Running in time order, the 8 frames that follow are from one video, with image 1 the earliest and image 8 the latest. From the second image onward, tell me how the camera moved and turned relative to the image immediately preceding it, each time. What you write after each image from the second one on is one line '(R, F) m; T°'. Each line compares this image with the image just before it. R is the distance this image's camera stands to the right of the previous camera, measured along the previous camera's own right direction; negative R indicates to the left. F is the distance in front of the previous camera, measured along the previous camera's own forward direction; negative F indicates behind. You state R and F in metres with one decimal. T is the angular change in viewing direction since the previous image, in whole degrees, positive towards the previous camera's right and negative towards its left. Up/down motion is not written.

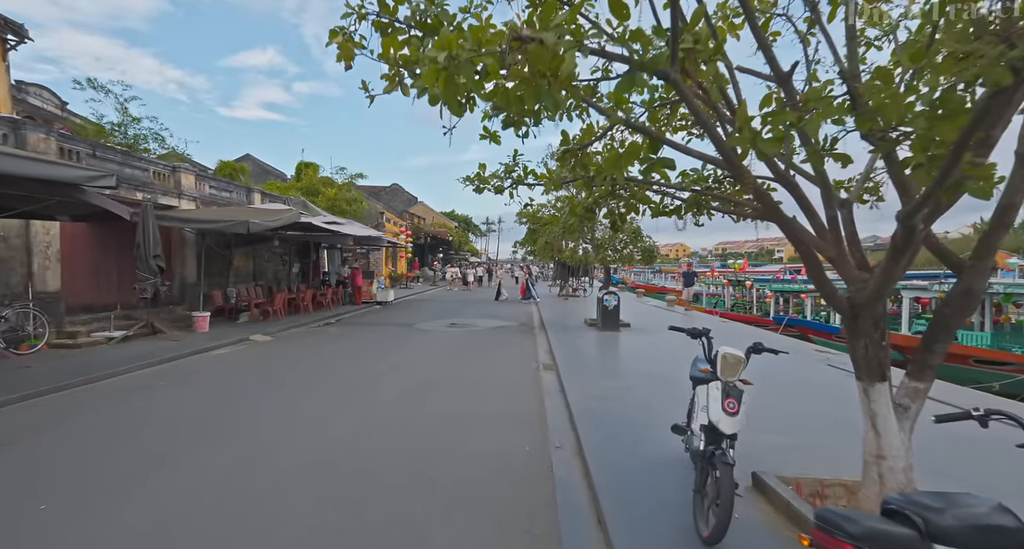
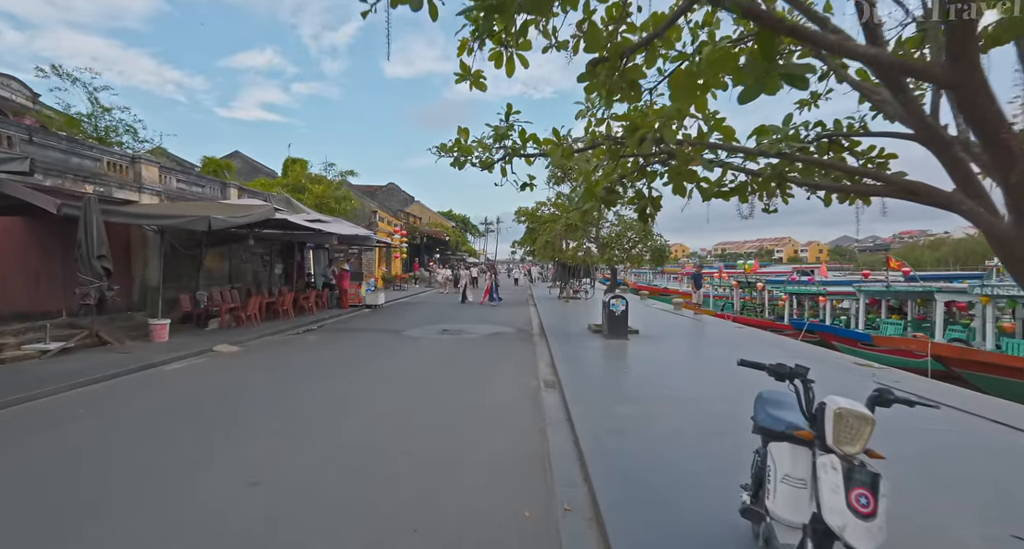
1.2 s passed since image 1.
(0.0, +1.1) m; 0°
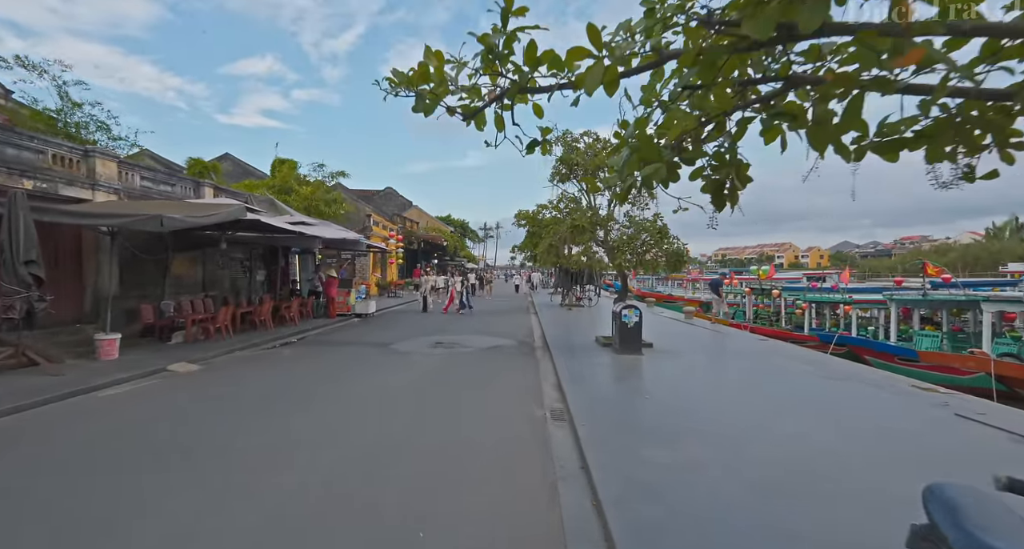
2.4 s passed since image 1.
(0.0, +1.1) m; 0°
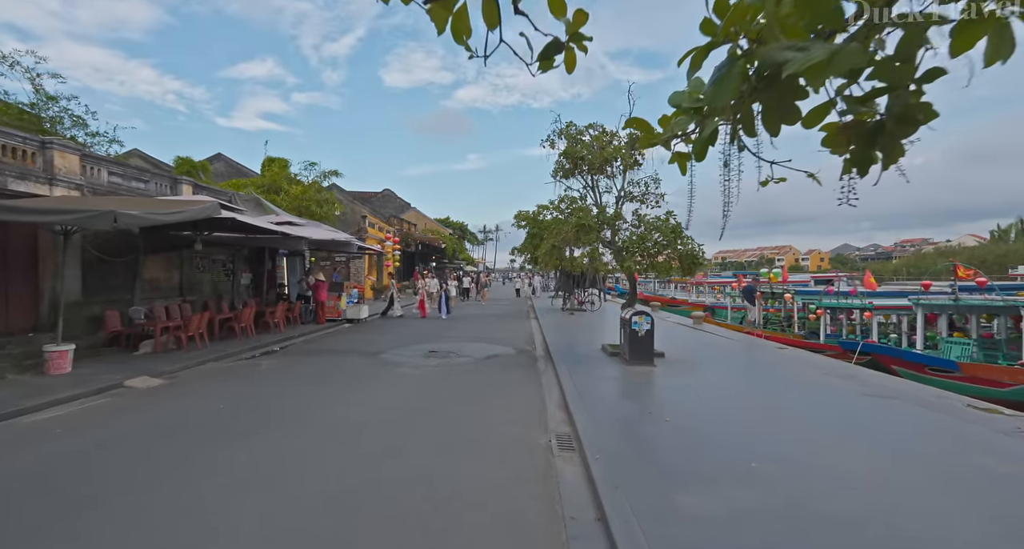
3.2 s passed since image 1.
(0.0, +0.8) m; 0°
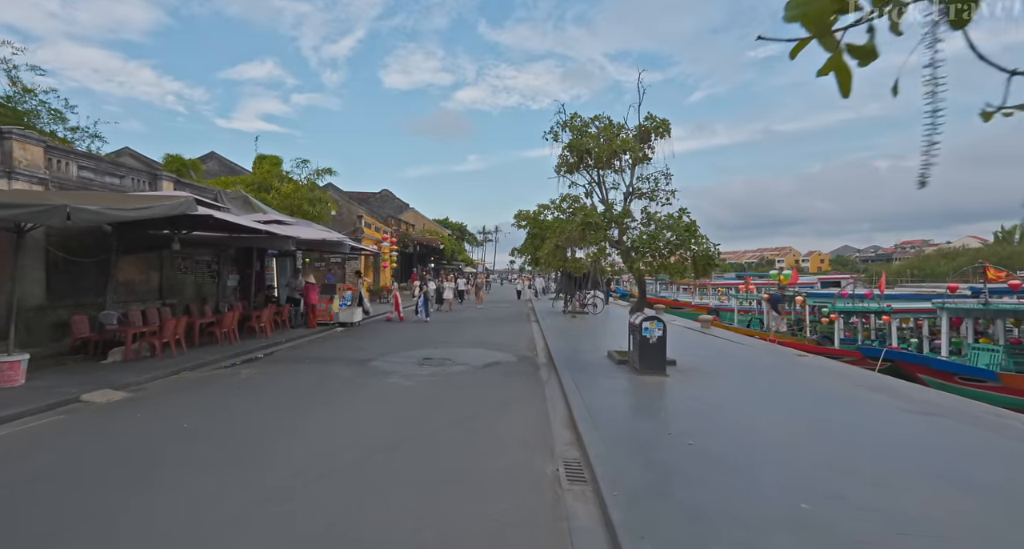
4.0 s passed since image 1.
(0.0, +0.7) m; 0°
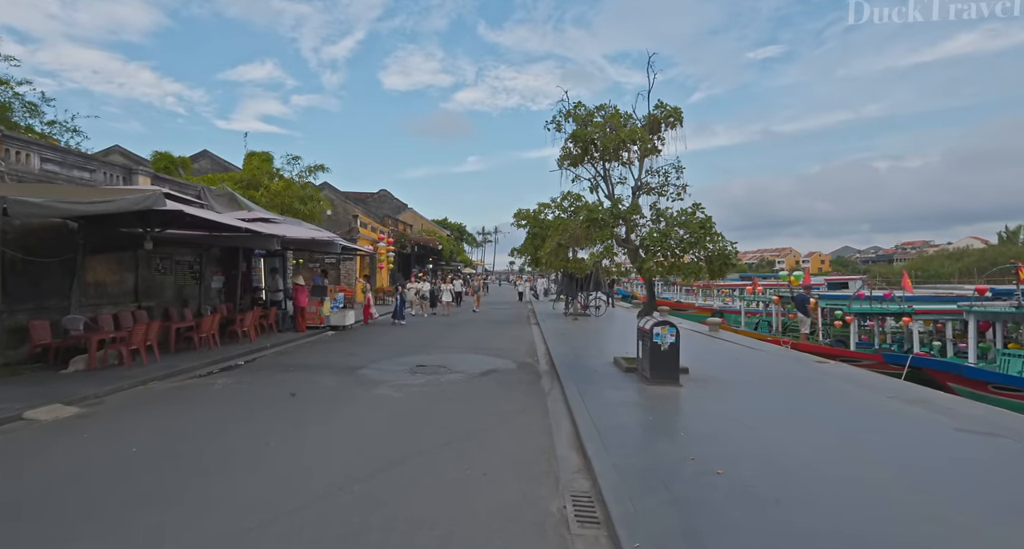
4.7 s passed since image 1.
(0.0, +0.7) m; 0°
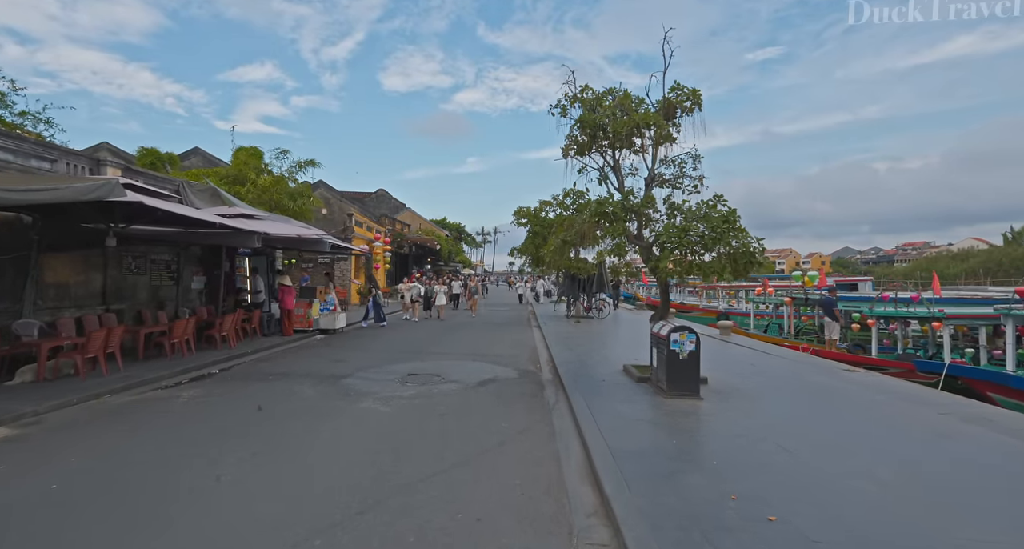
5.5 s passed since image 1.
(0.0, +0.8) m; 0°
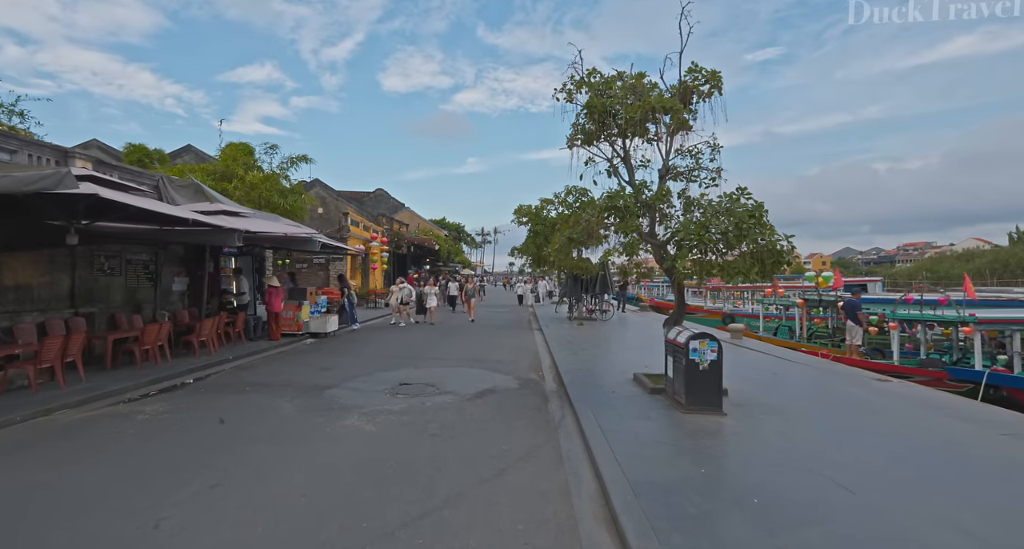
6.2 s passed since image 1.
(0.0, +0.7) m; 0°
